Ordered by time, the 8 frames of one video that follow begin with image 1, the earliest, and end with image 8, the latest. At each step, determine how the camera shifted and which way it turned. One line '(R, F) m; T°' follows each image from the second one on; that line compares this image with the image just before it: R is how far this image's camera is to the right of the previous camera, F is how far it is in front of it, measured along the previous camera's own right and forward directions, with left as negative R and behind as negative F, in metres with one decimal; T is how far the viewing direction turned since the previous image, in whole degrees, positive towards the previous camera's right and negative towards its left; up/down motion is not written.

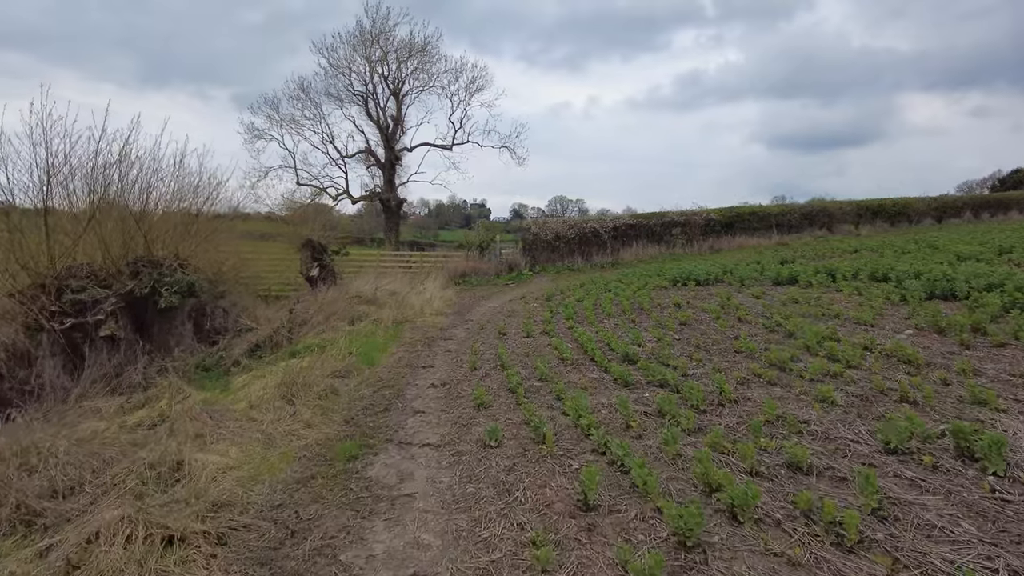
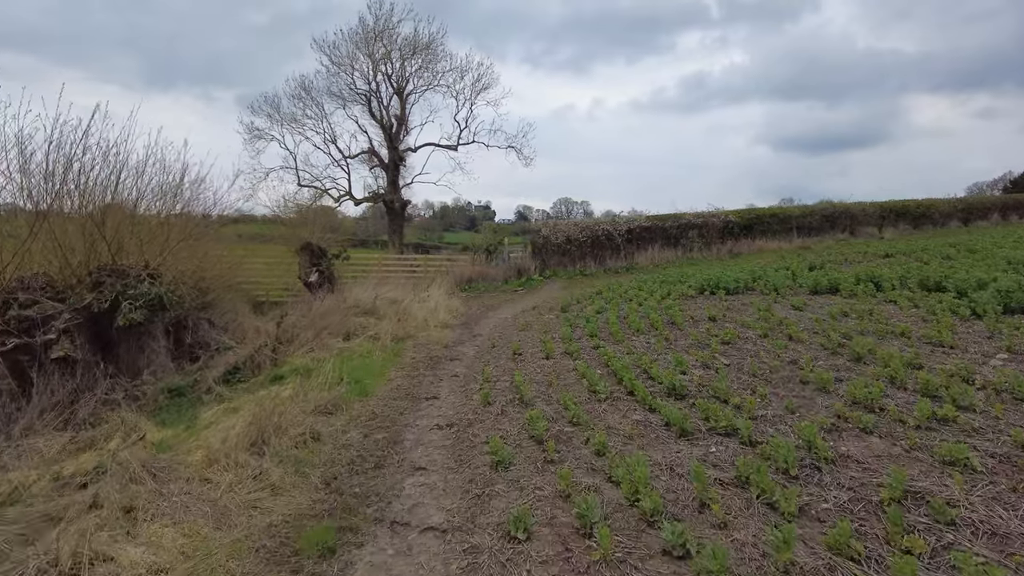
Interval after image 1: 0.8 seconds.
(-0.1, +1.2) m; 0°
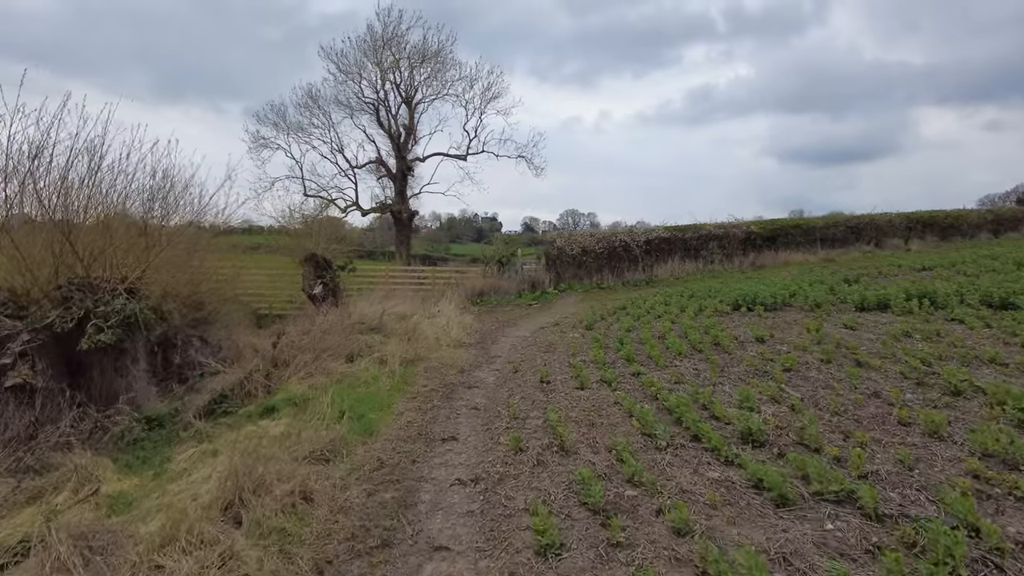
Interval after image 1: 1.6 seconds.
(-0.2, +1.0) m; -1°
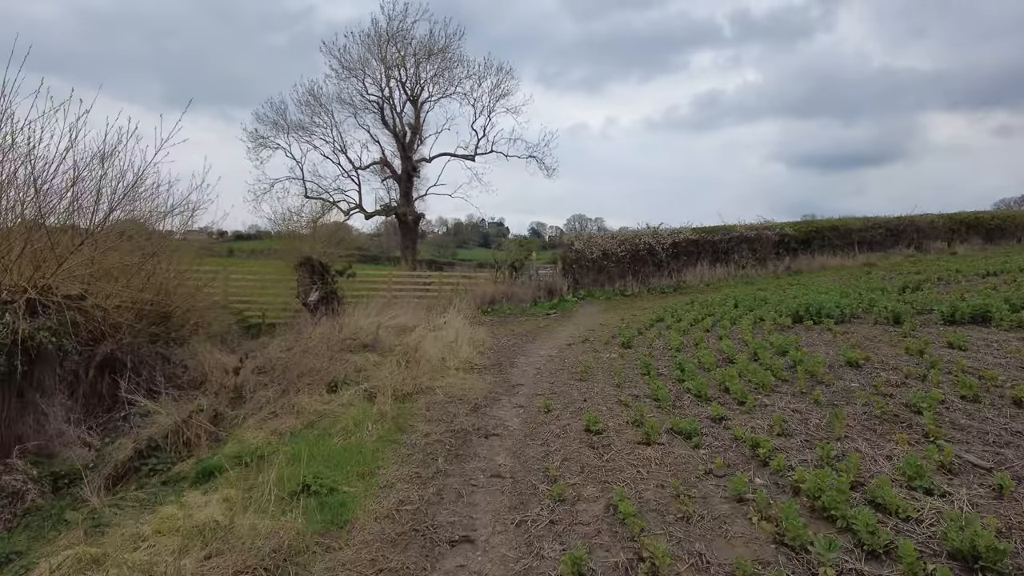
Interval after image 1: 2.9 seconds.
(-0.2, +1.8) m; -1°
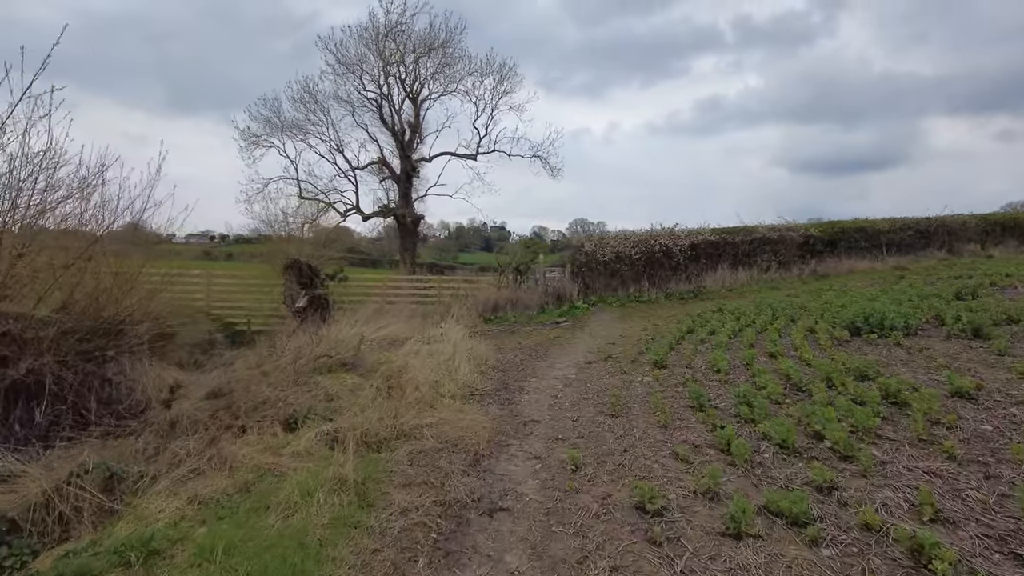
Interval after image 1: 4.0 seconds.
(-0.1, +1.5) m; 0°
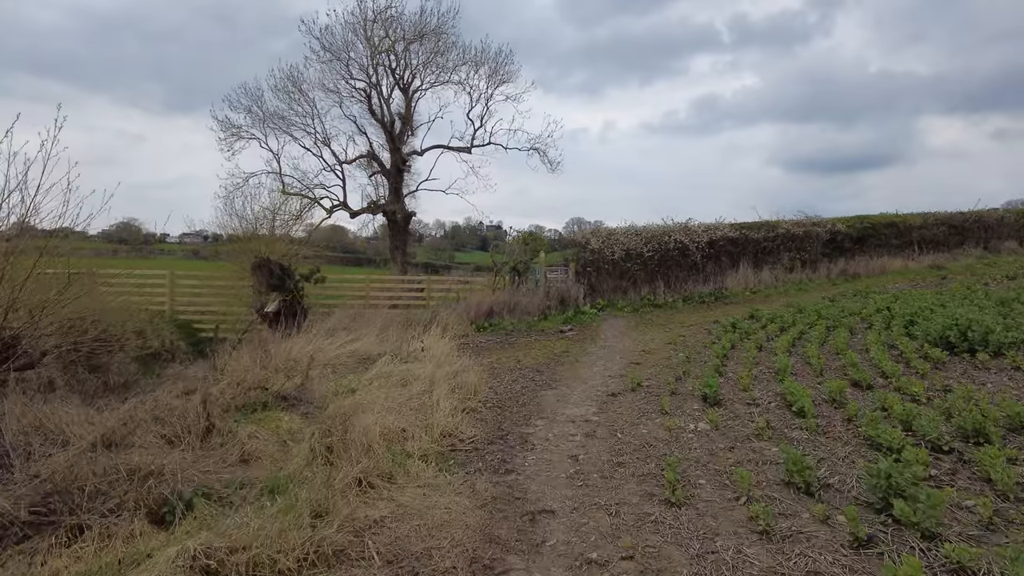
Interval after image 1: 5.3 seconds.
(0.0, +2.0) m; 0°
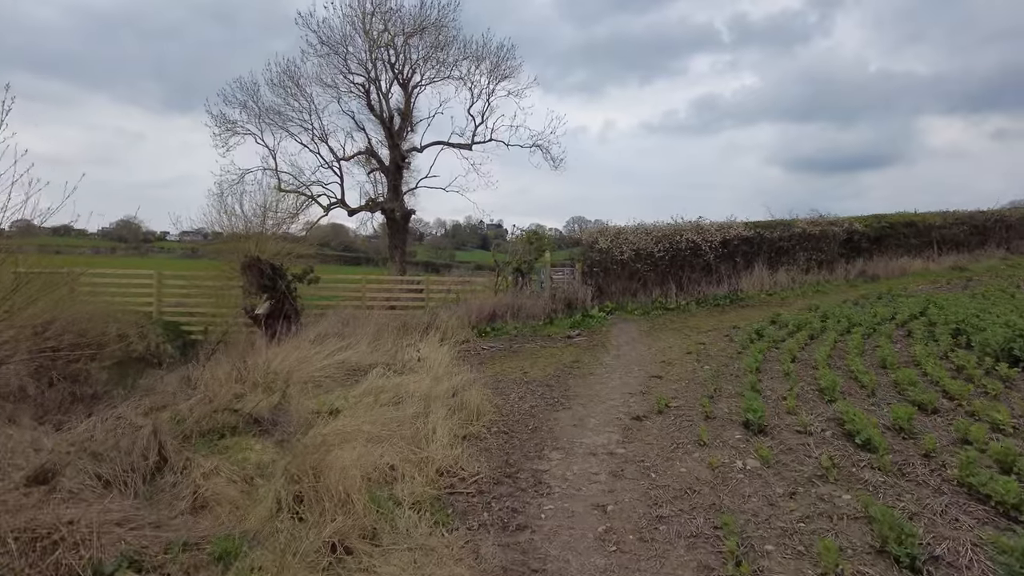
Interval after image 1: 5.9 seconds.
(-0.1, +0.8) m; 0°
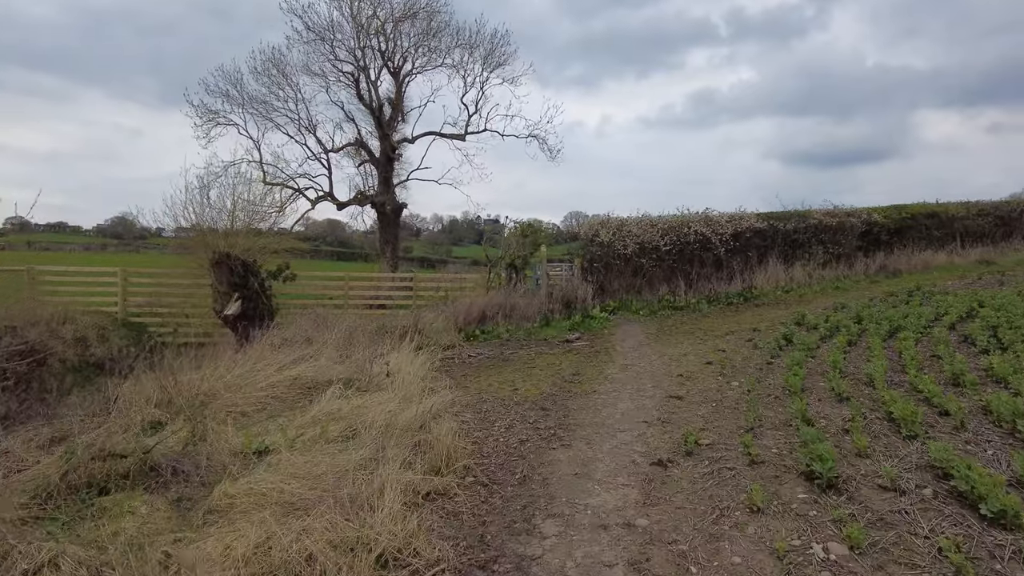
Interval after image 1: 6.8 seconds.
(+0.1, +1.3) m; 0°
